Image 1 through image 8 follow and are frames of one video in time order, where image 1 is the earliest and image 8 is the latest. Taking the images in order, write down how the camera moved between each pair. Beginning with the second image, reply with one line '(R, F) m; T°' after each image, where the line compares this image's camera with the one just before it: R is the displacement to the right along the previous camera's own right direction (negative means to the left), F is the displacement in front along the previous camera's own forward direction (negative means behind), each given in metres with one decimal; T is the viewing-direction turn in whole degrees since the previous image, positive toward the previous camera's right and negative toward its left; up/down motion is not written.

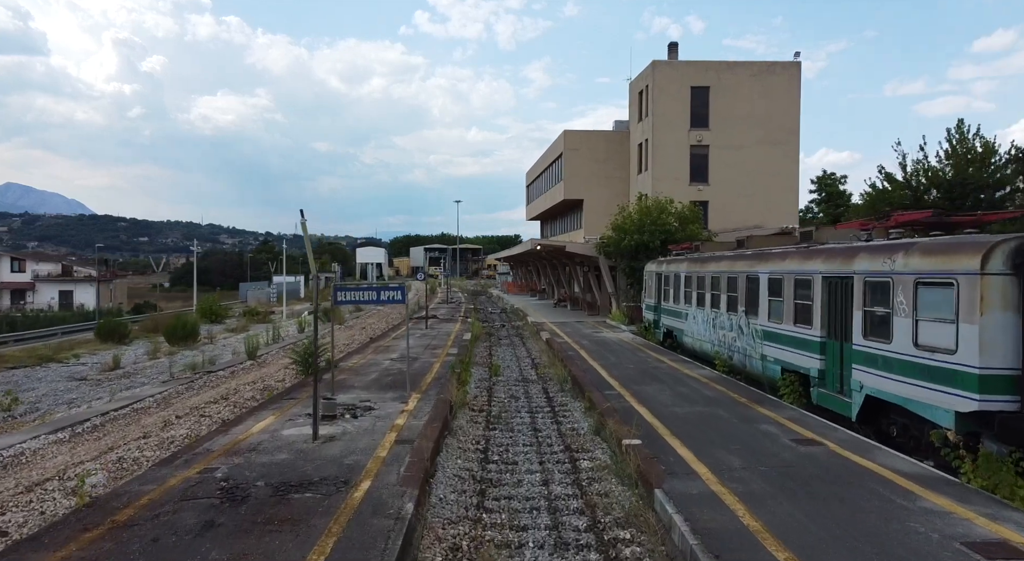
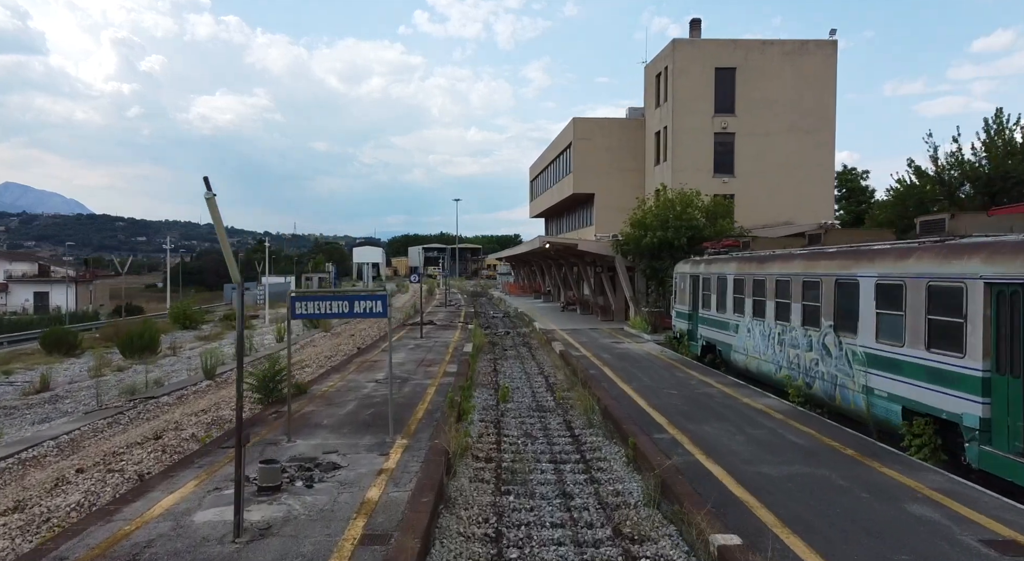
(-0.3, +2.9) m; 0°
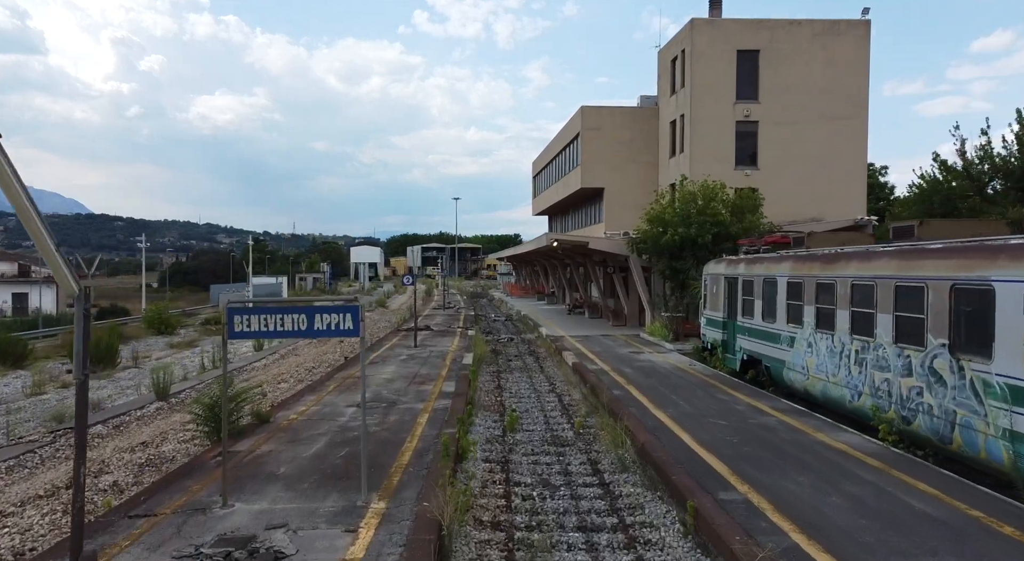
(-0.2, +2.2) m; 0°
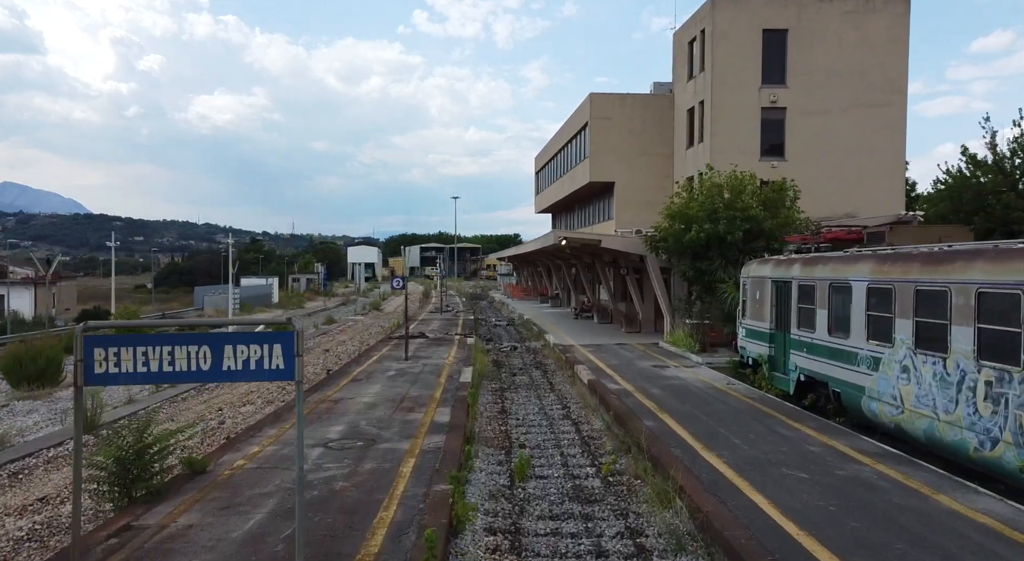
(-0.1, +2.3) m; 0°
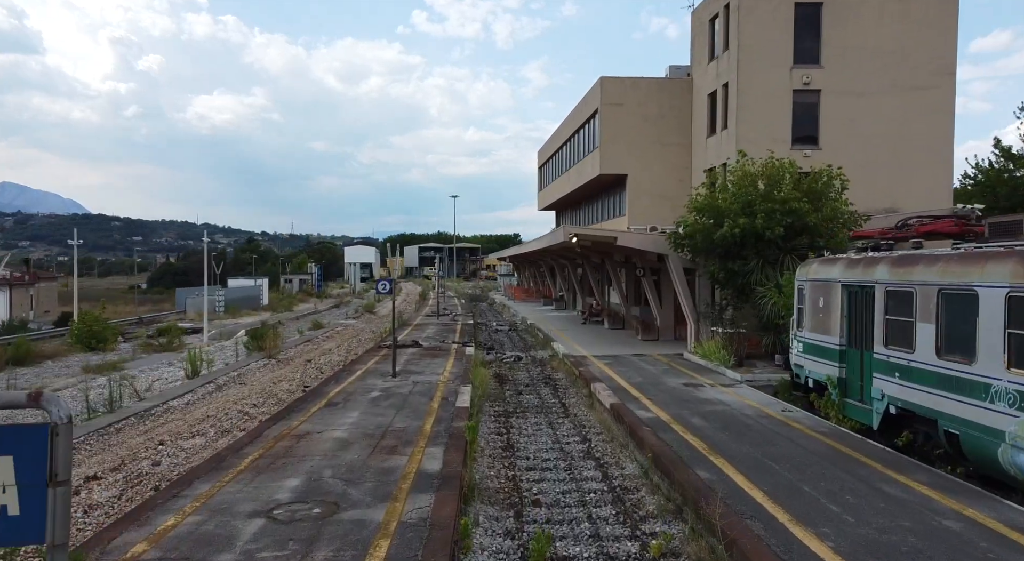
(-0.1, +2.3) m; 0°
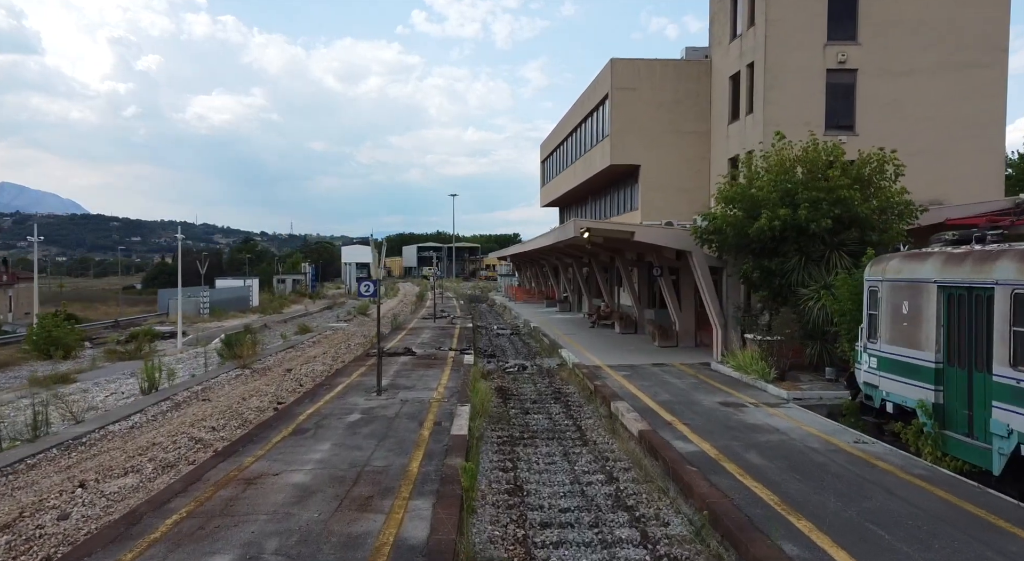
(-0.1, +2.0) m; 0°
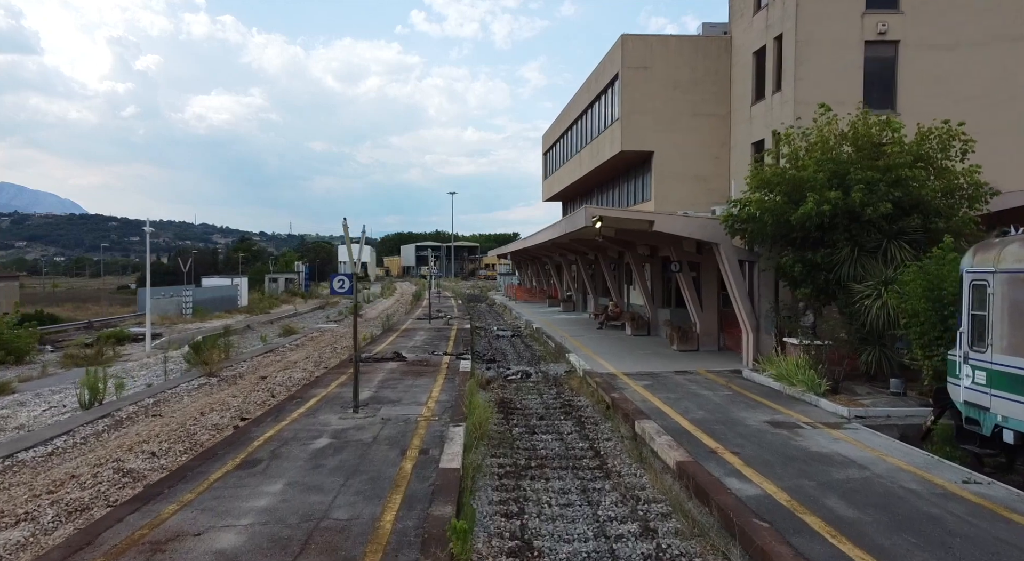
(-0.1, +1.9) m; 0°
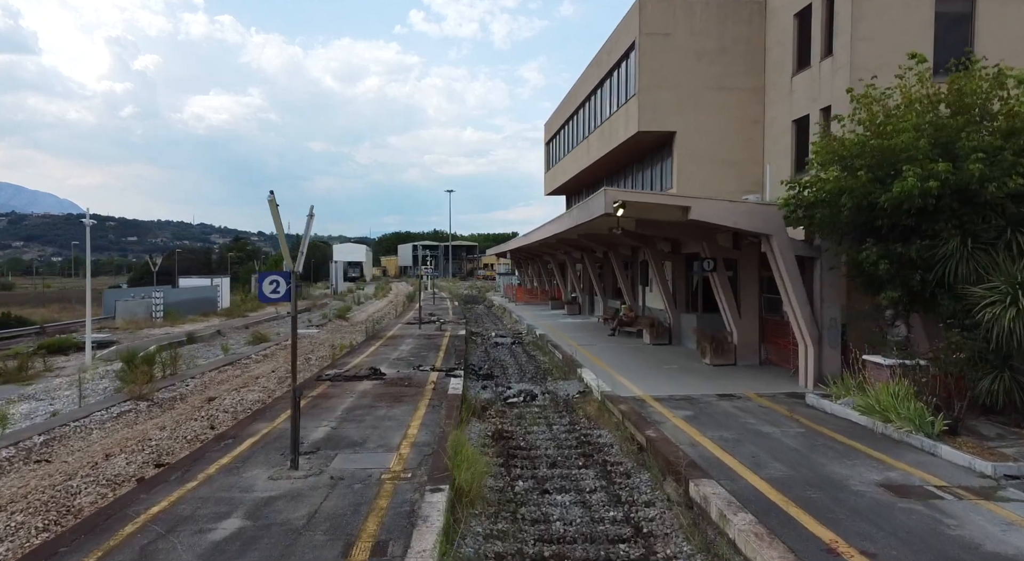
(0.0, +2.8) m; 0°
